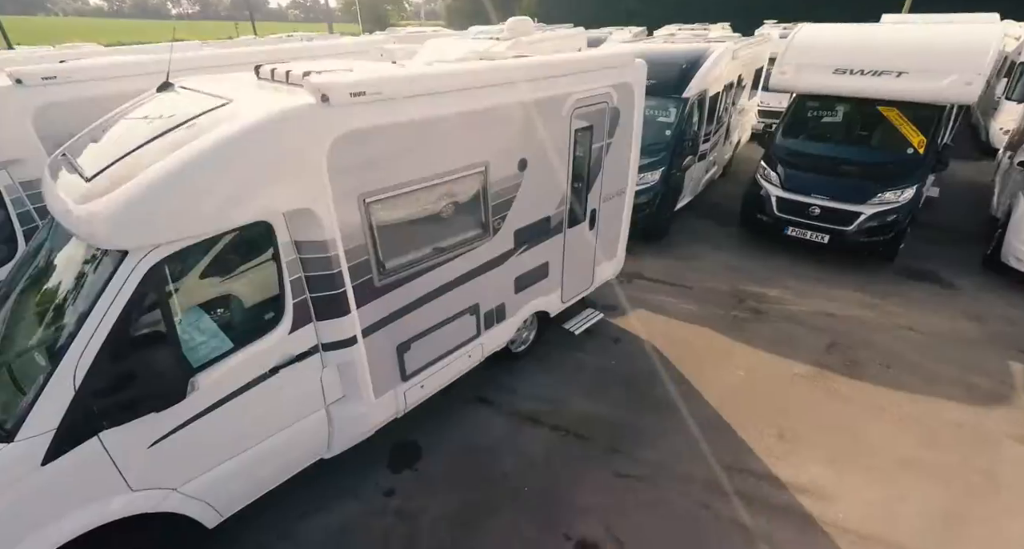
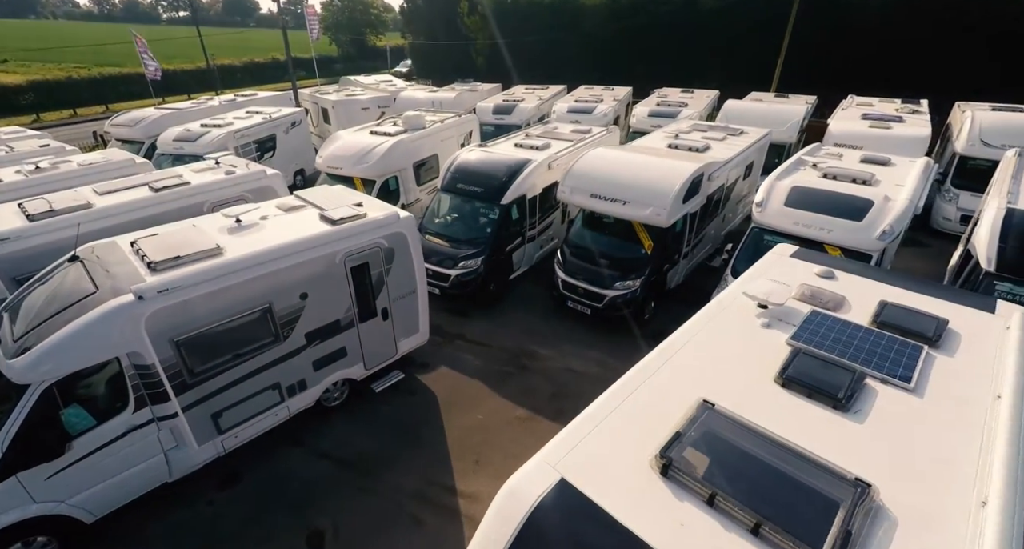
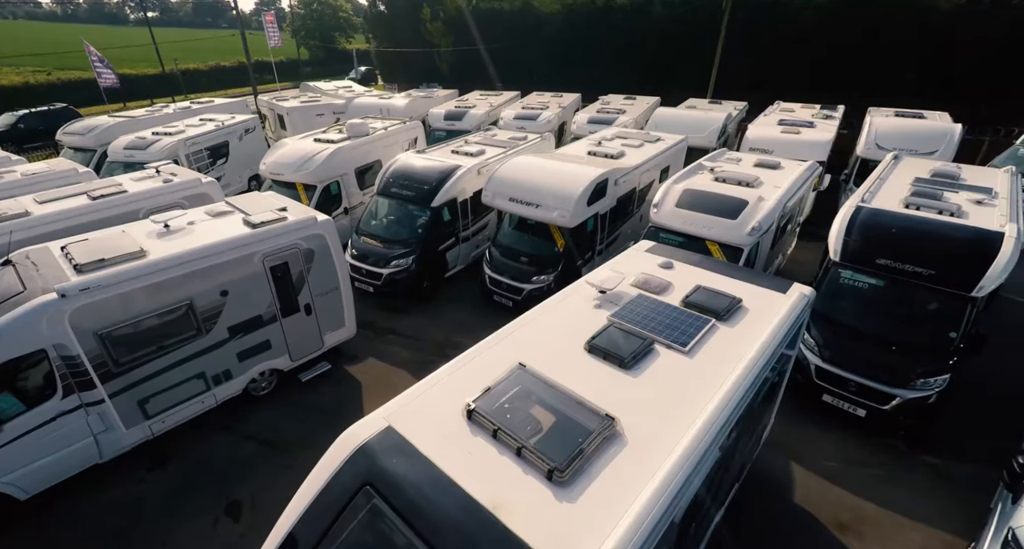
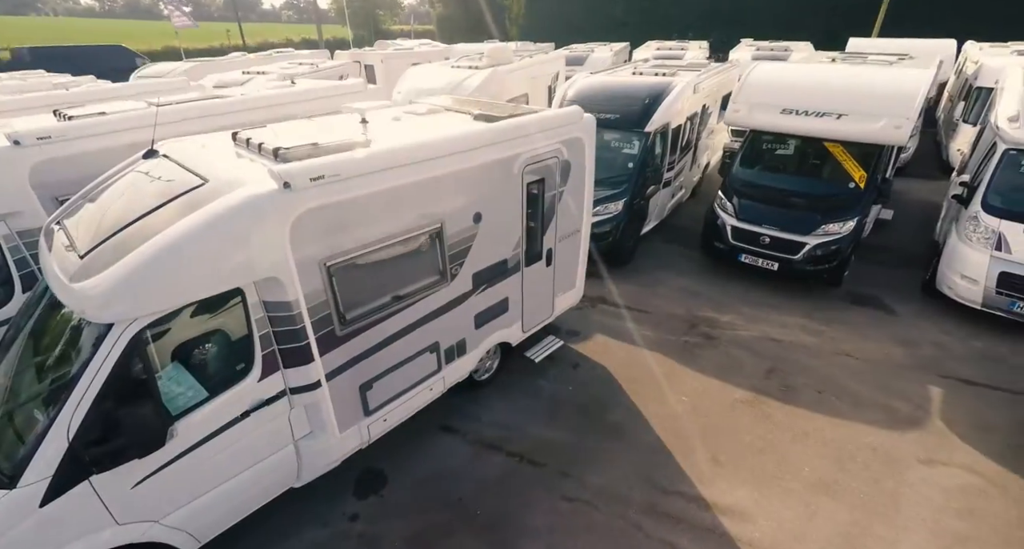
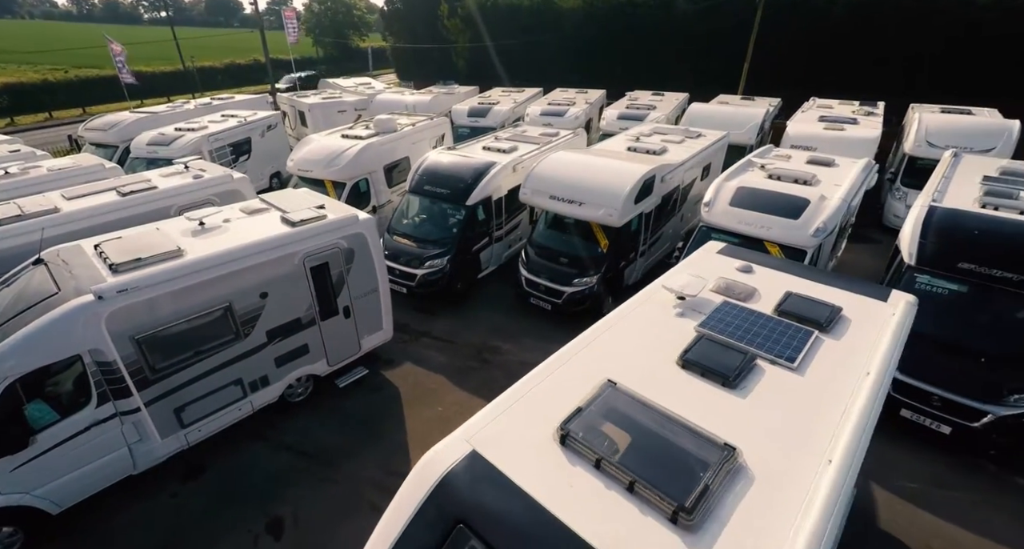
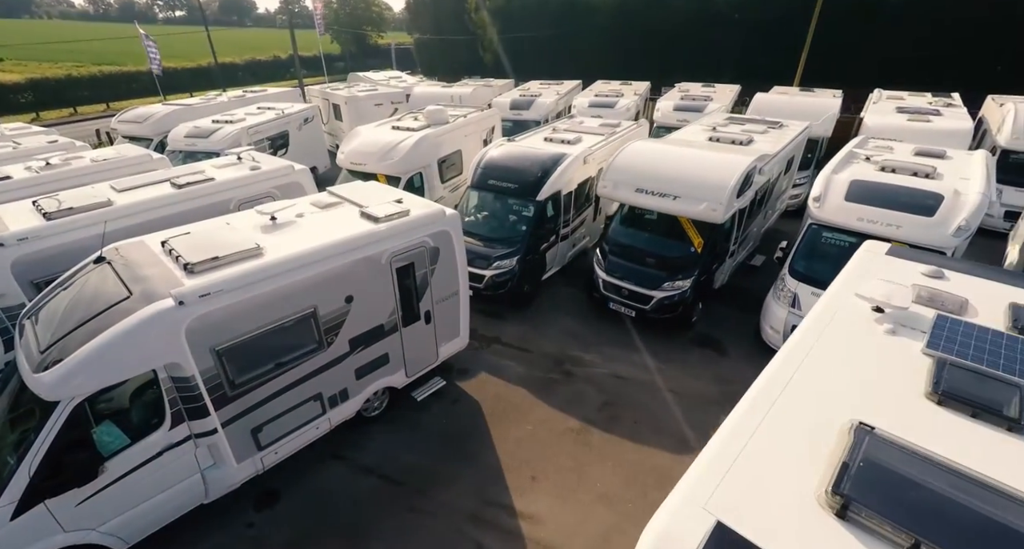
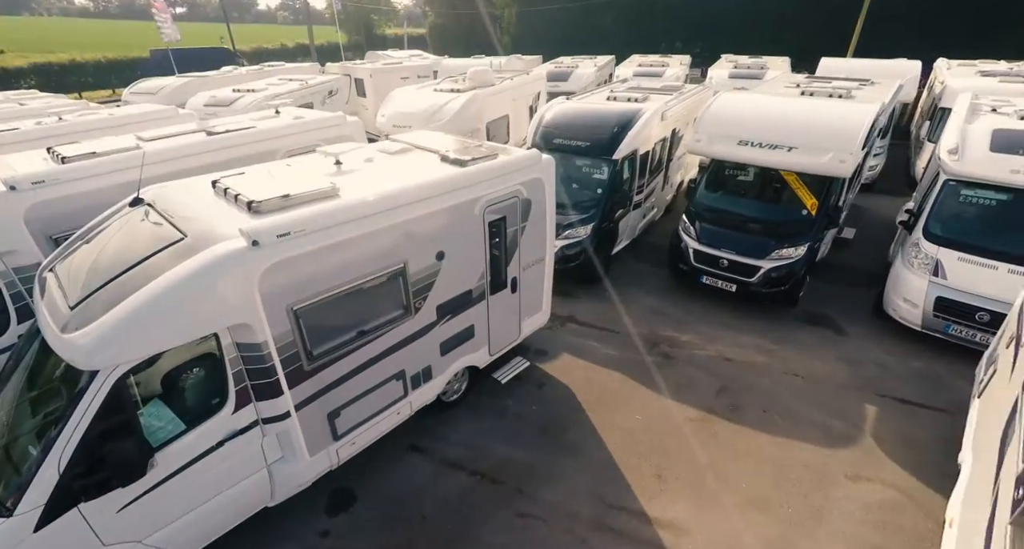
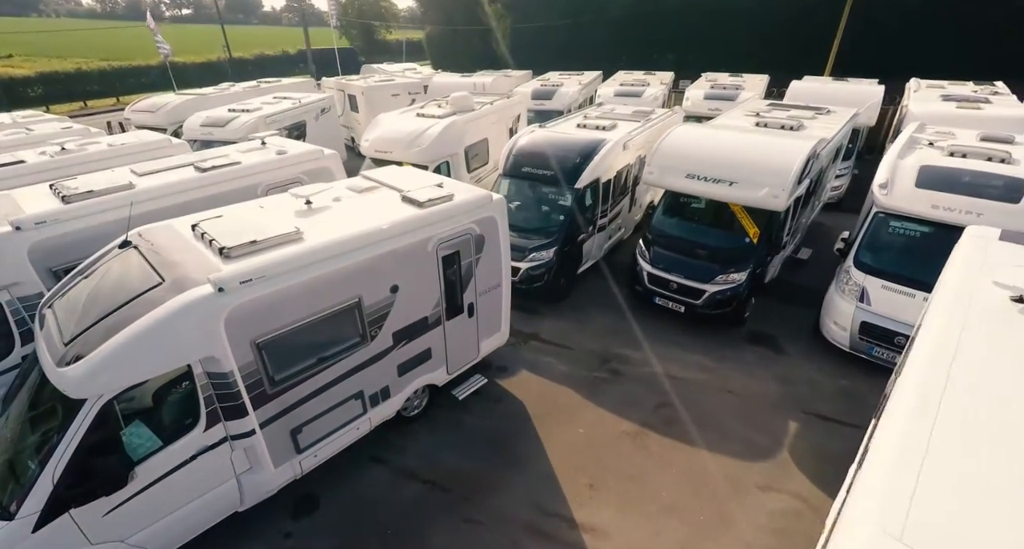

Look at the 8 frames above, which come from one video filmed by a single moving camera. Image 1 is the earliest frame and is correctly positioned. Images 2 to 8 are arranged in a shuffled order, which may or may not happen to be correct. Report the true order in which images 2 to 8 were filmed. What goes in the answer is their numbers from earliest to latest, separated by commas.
4, 7, 8, 6, 2, 5, 3
